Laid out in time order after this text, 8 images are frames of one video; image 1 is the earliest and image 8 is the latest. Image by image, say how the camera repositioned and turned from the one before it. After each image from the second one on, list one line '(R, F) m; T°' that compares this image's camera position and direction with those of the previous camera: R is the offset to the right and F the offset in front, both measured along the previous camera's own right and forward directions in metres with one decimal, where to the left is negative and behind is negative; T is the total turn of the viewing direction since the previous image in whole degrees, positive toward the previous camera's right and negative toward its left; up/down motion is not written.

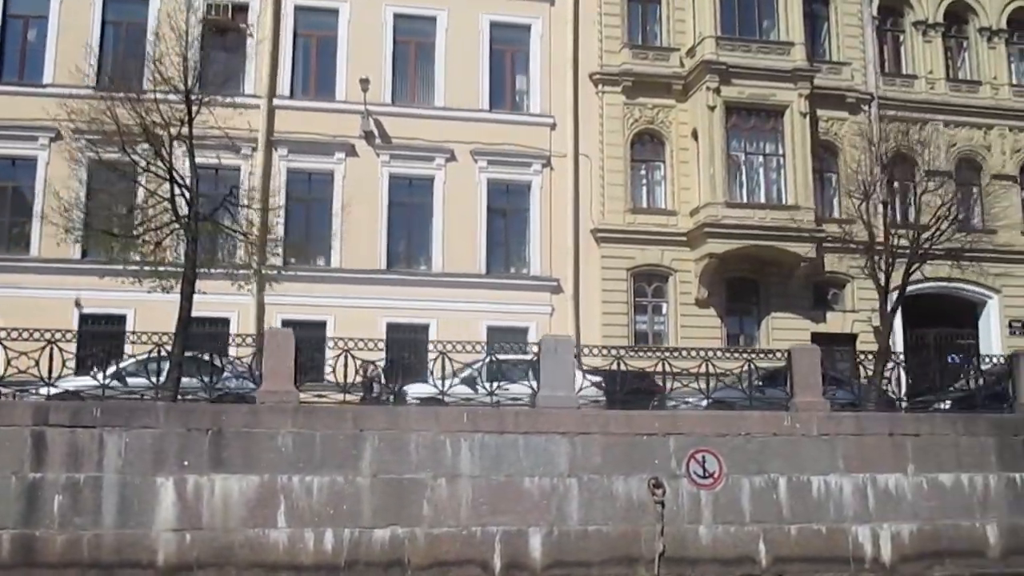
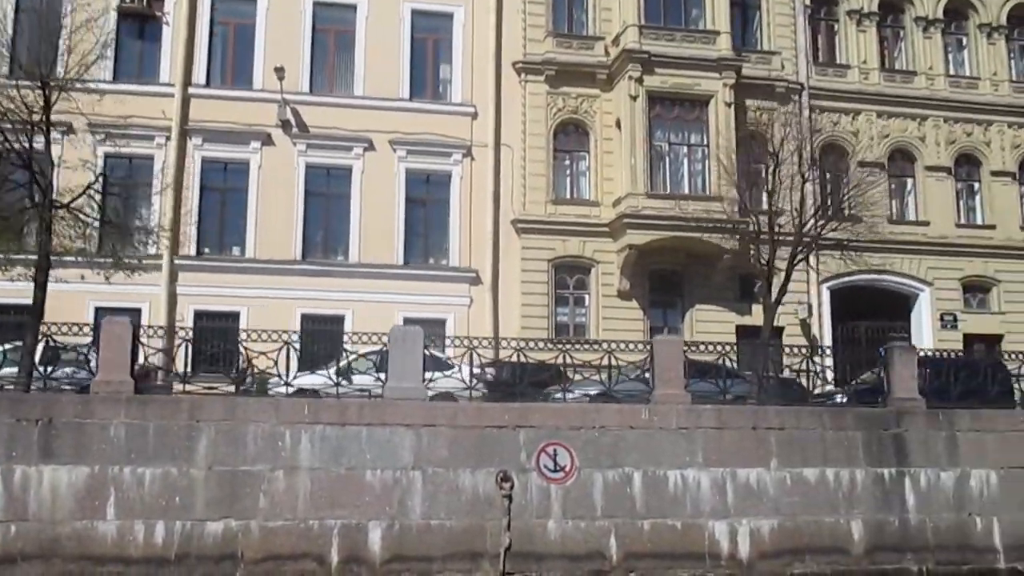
(+1.5, +0.2) m; -1°
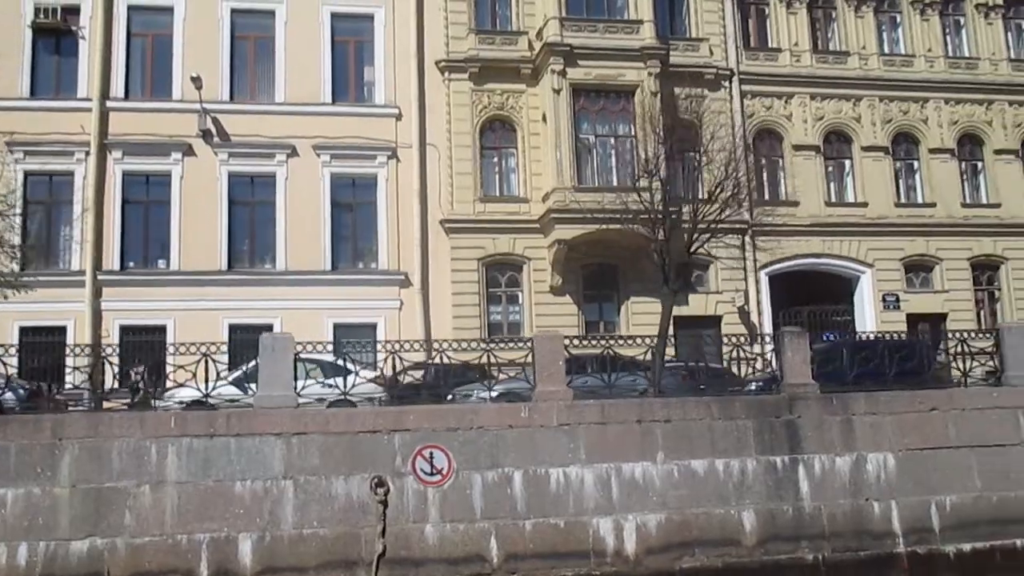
(+1.3, +0.2) m; -1°
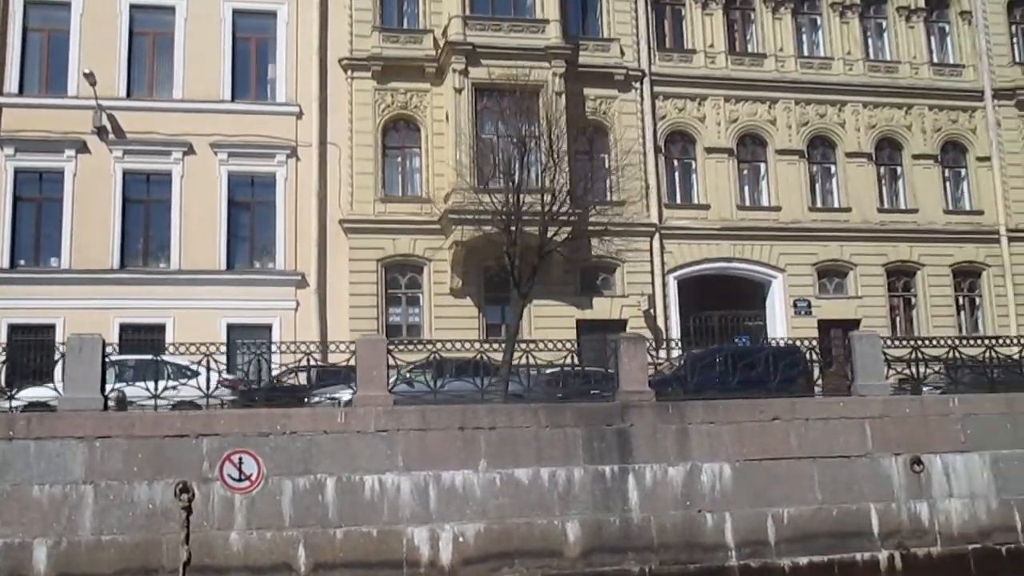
(+1.7, +0.3) m; 0°
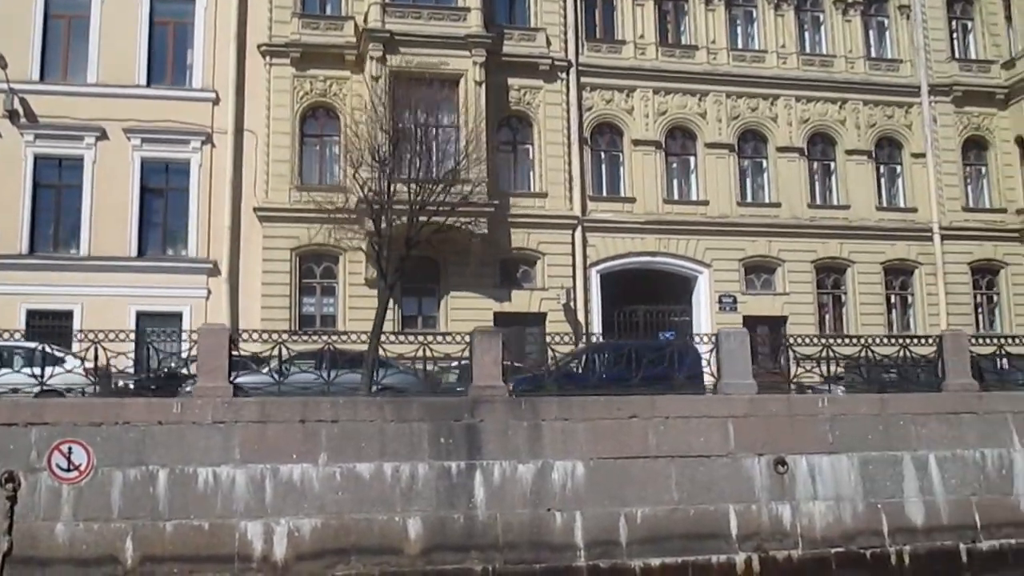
(+1.5, +0.3) m; -1°
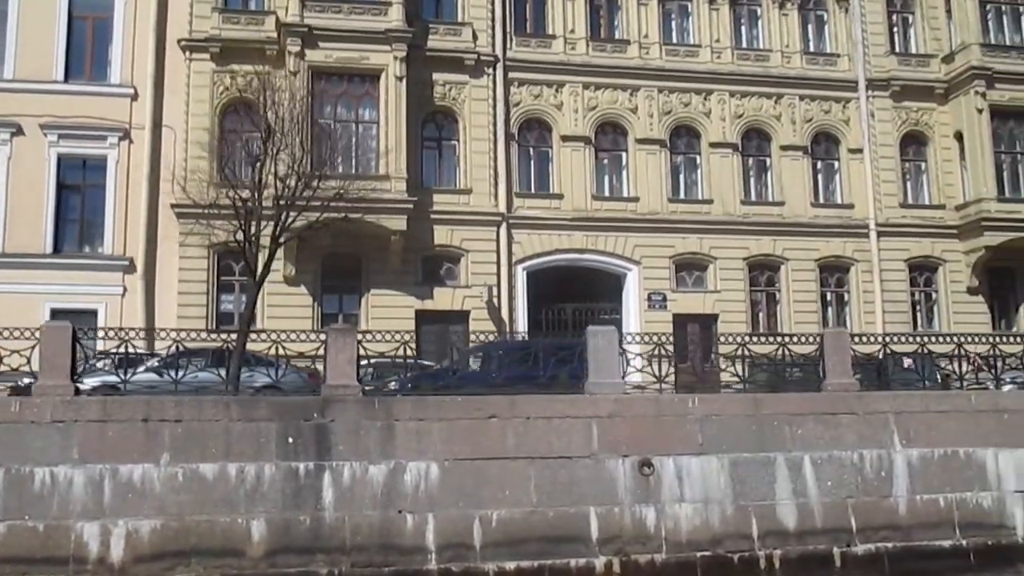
(+1.5, +0.3) m; -1°
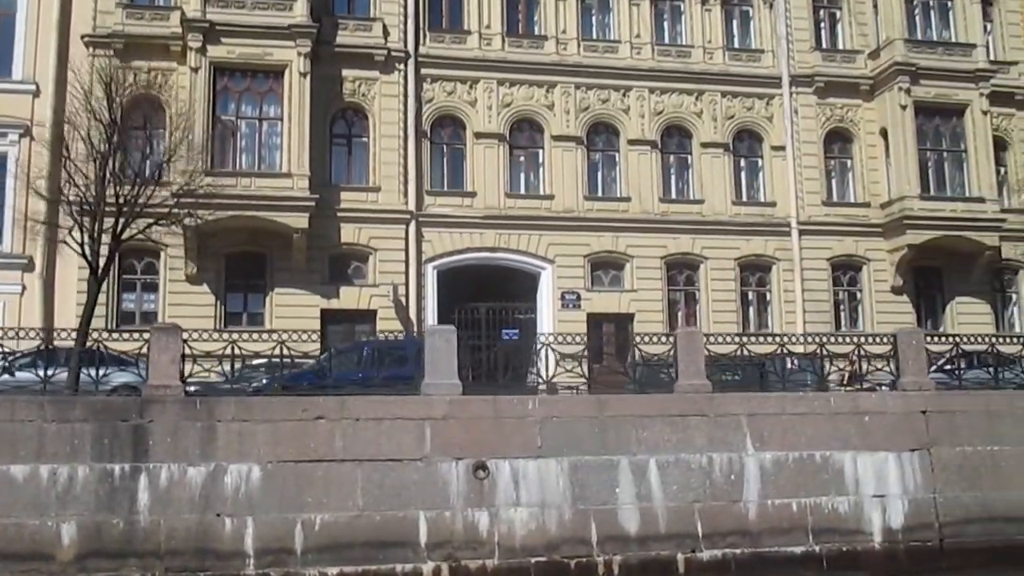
(+1.7, +0.3) m; -1°
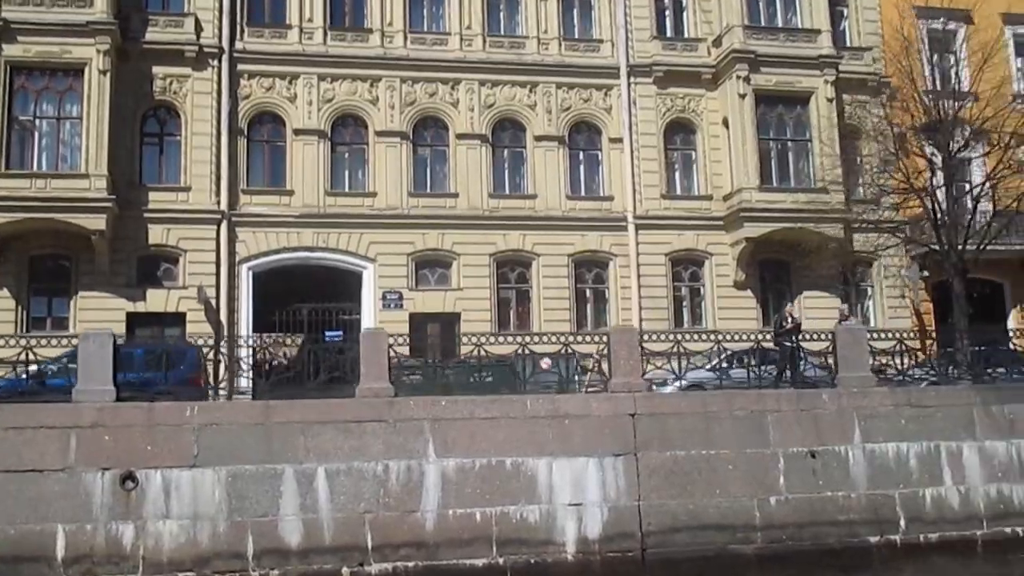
(+3.4, +0.6) m; -2°
